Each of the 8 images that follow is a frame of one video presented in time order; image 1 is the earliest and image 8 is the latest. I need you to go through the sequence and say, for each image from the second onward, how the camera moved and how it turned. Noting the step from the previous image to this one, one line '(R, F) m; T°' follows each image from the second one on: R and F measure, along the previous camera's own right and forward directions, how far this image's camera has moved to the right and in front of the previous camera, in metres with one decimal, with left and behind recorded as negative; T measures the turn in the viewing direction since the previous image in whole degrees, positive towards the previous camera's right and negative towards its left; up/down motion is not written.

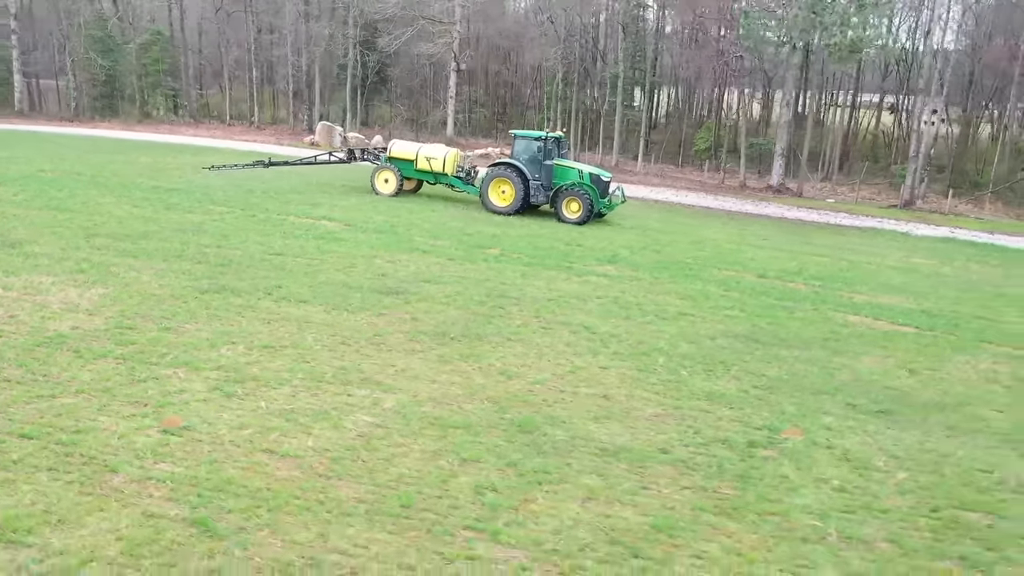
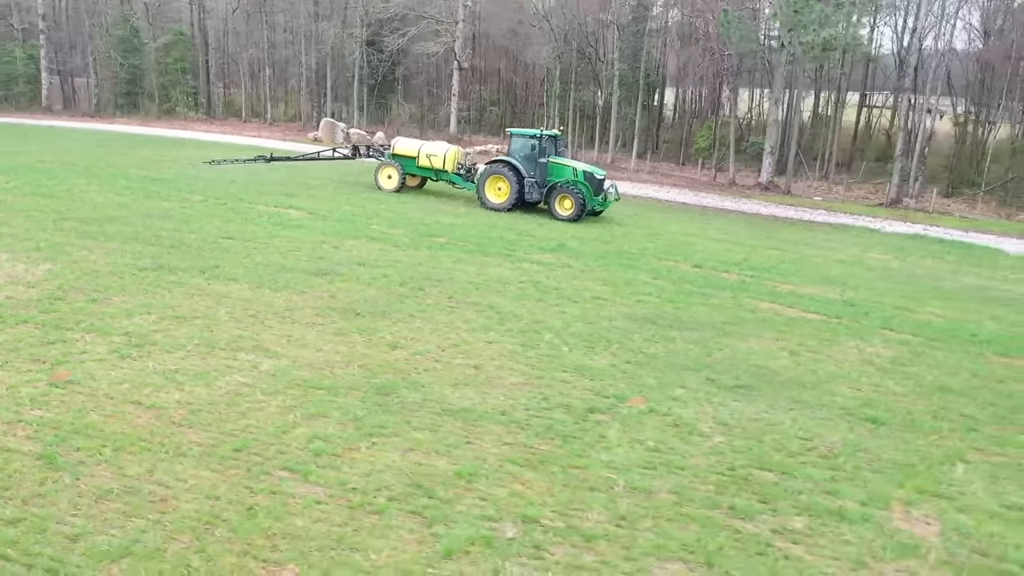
(+1.5, -0.5) m; -3°
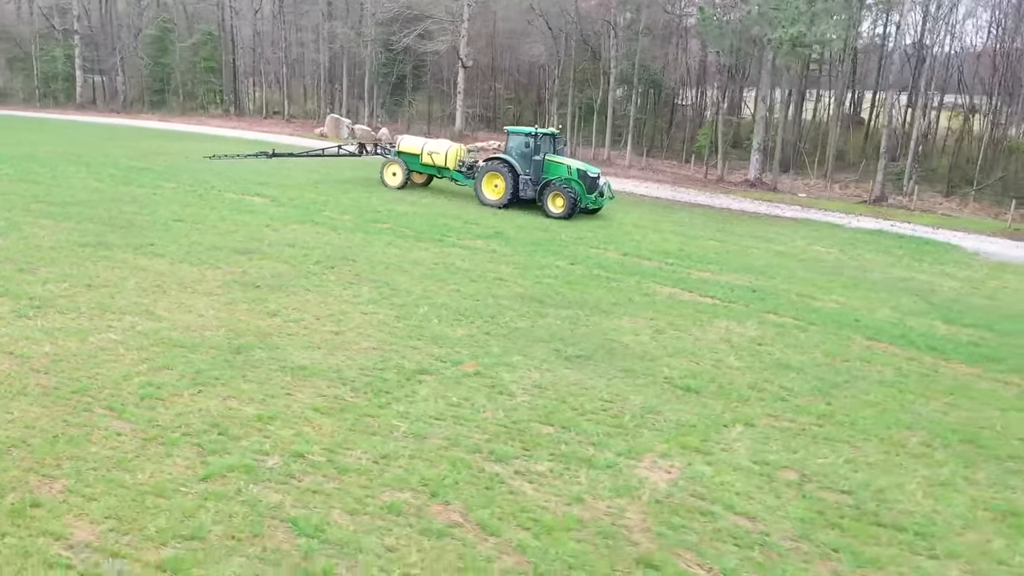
(+1.9, -0.5) m; -3°
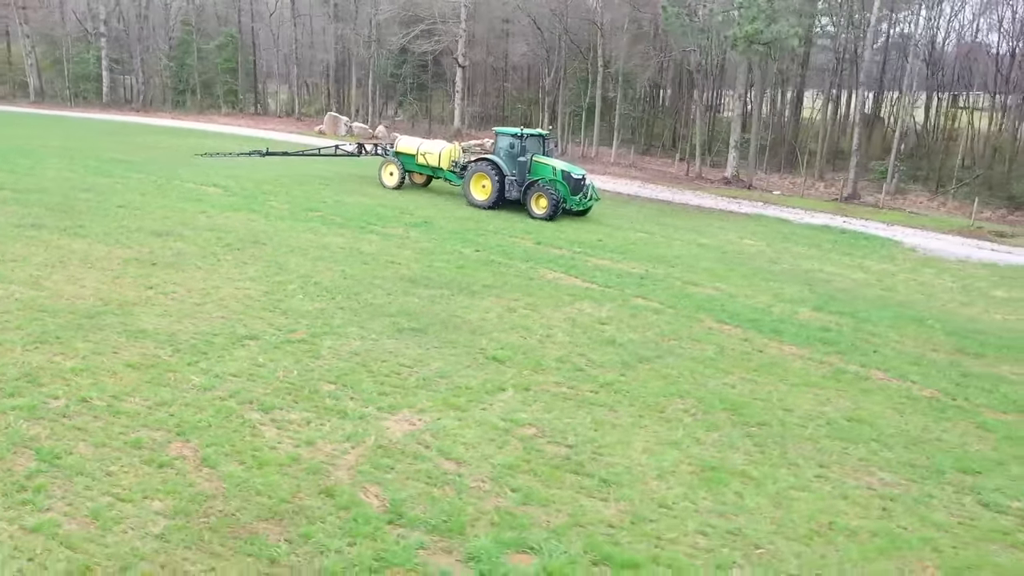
(+2.2, -0.5) m; -3°
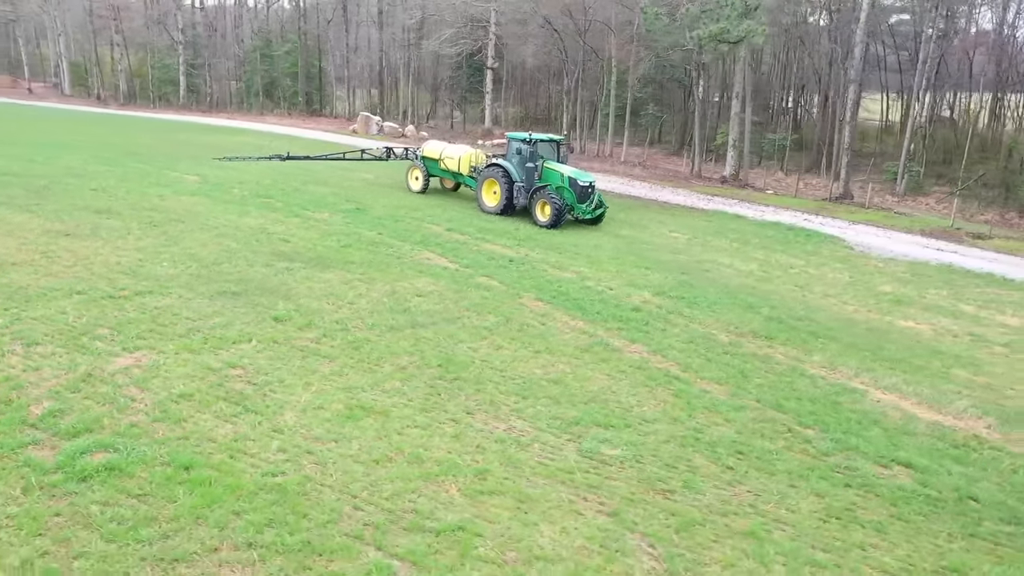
(+3.5, -0.5) m; -8°
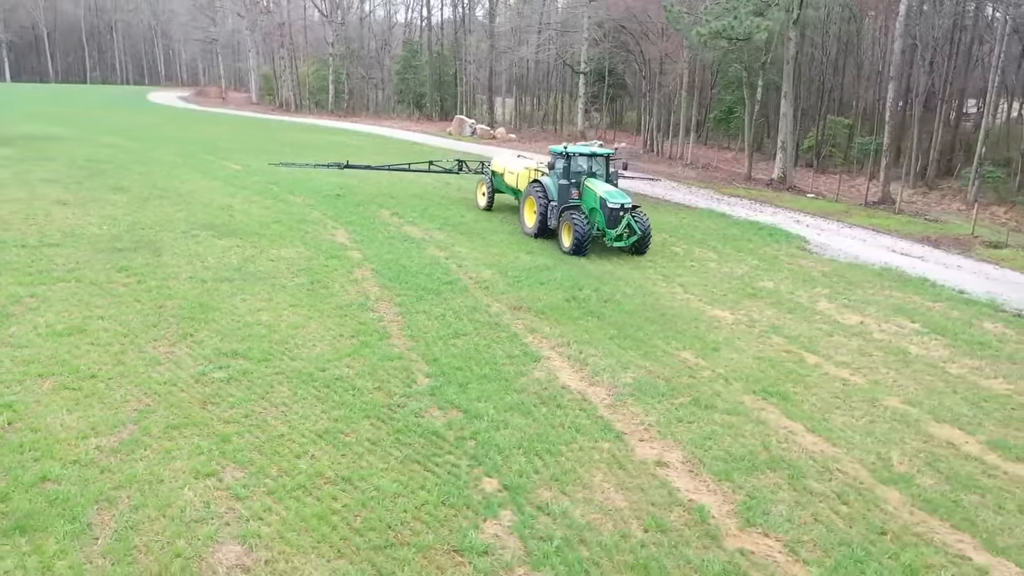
(+4.9, -0.2) m; -14°
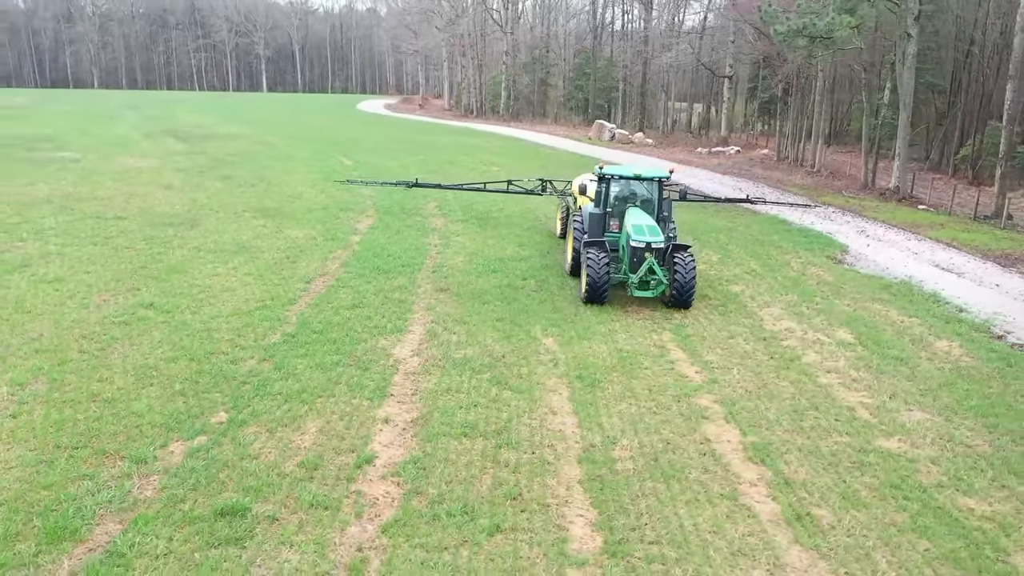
(+3.7, 0.0) m; -15°
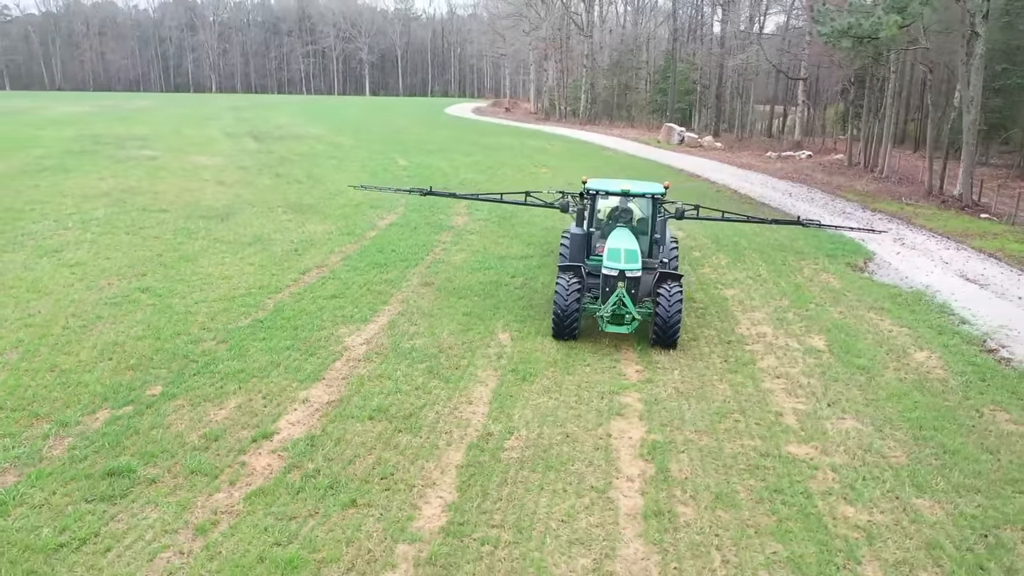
(+1.5, -0.1) m; -7°
